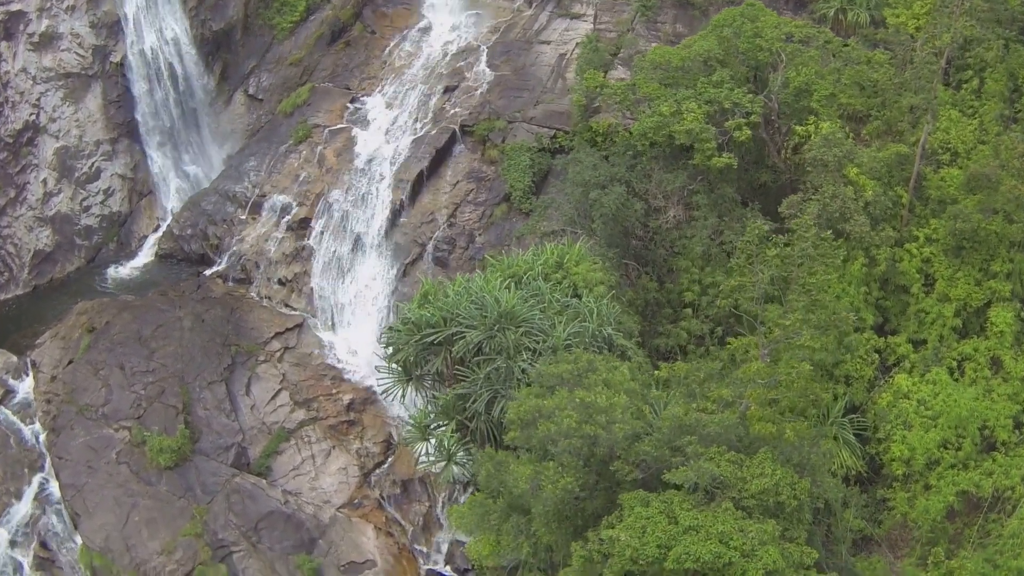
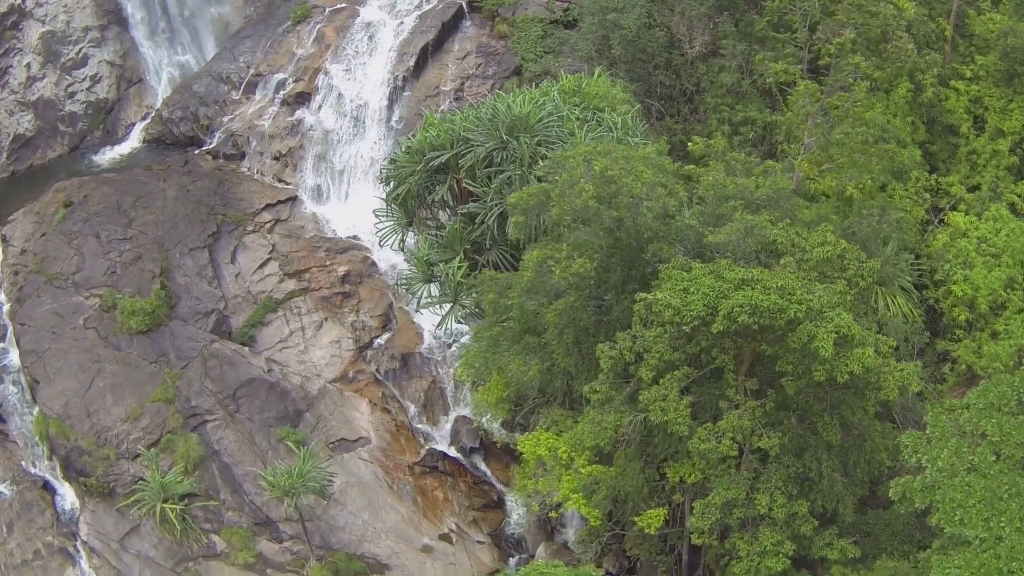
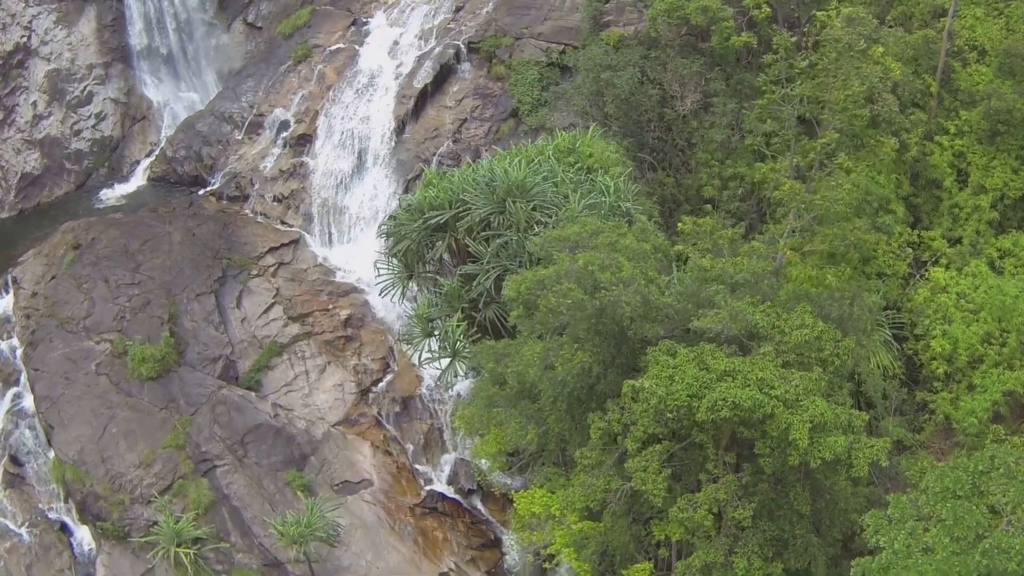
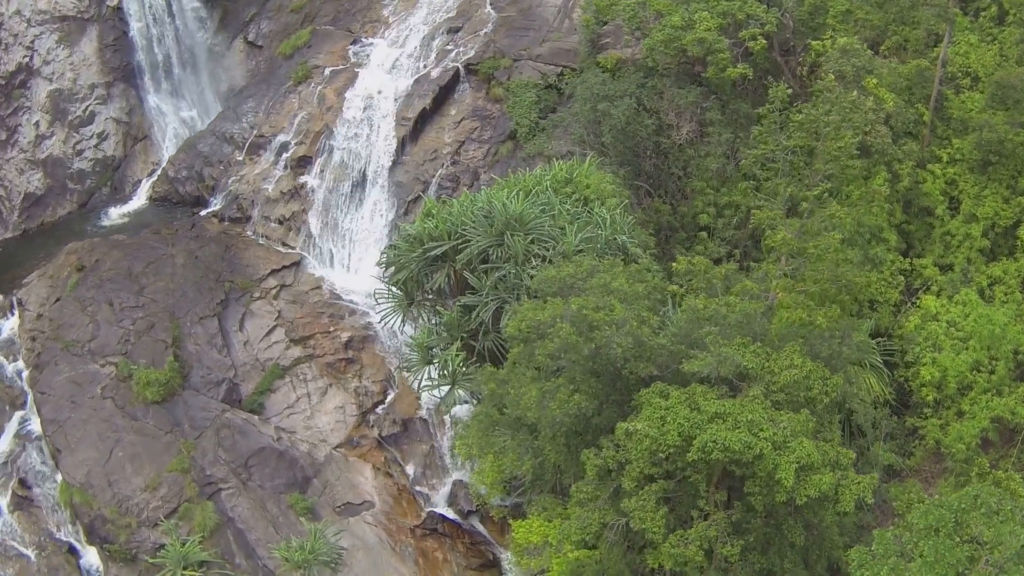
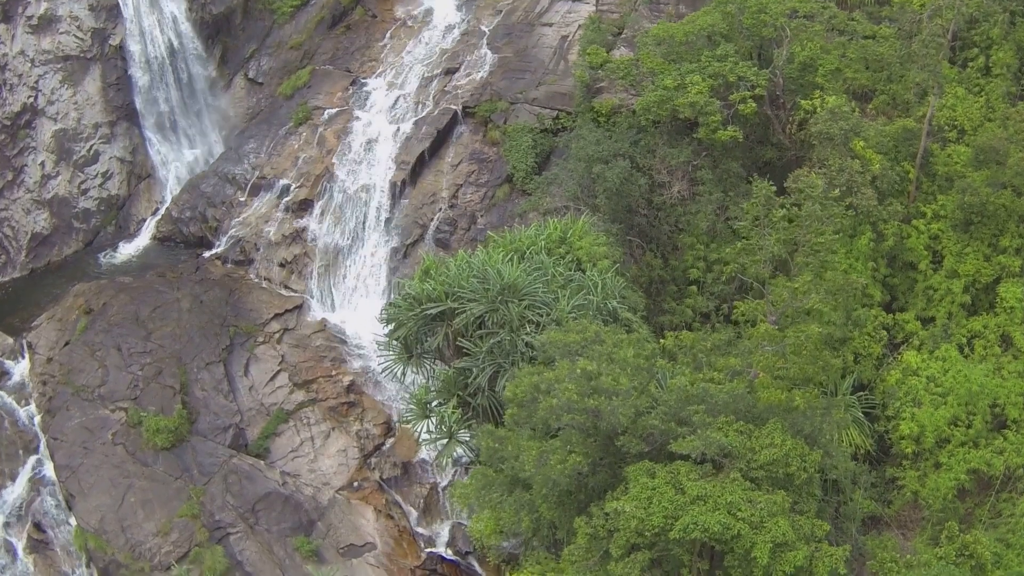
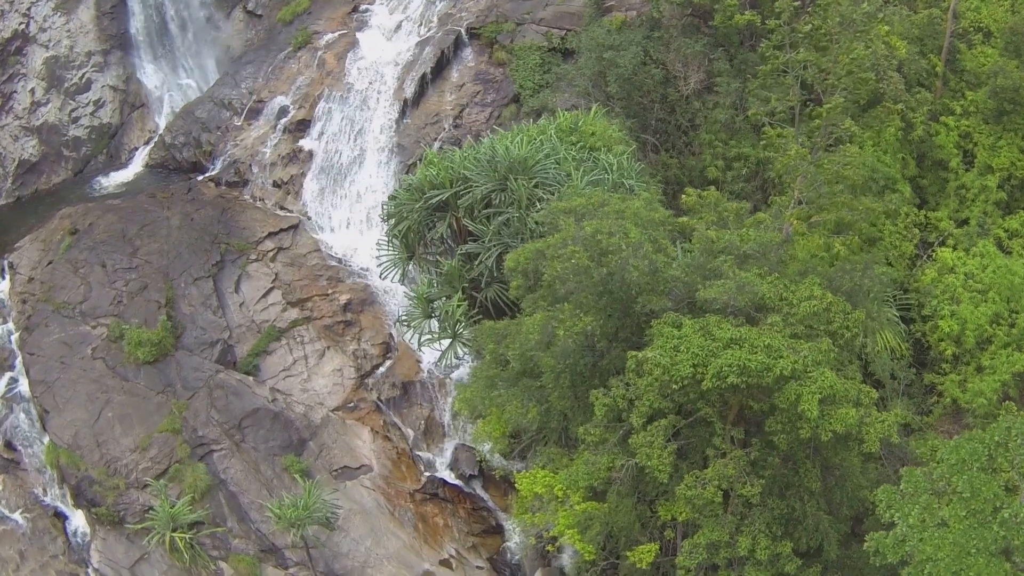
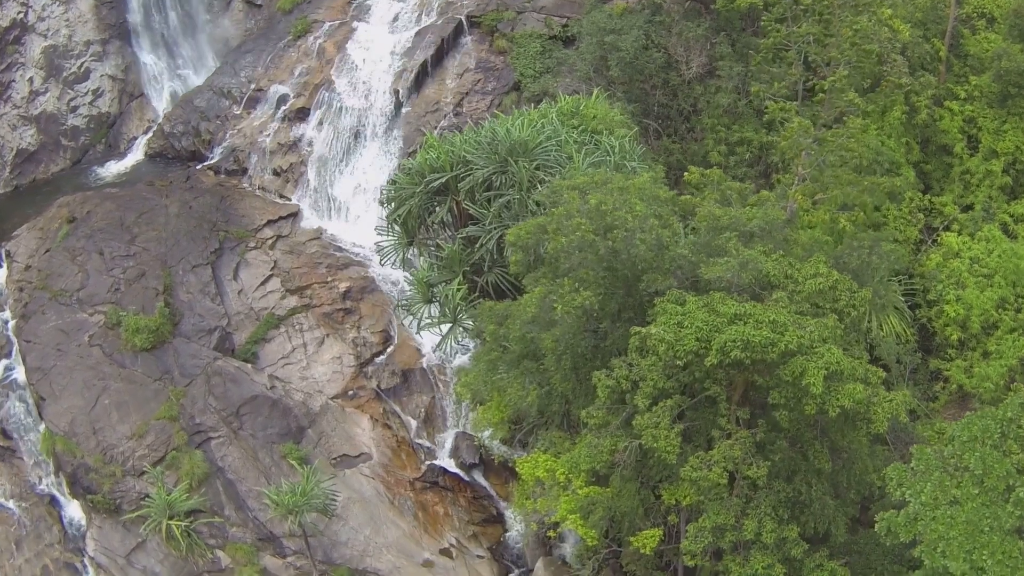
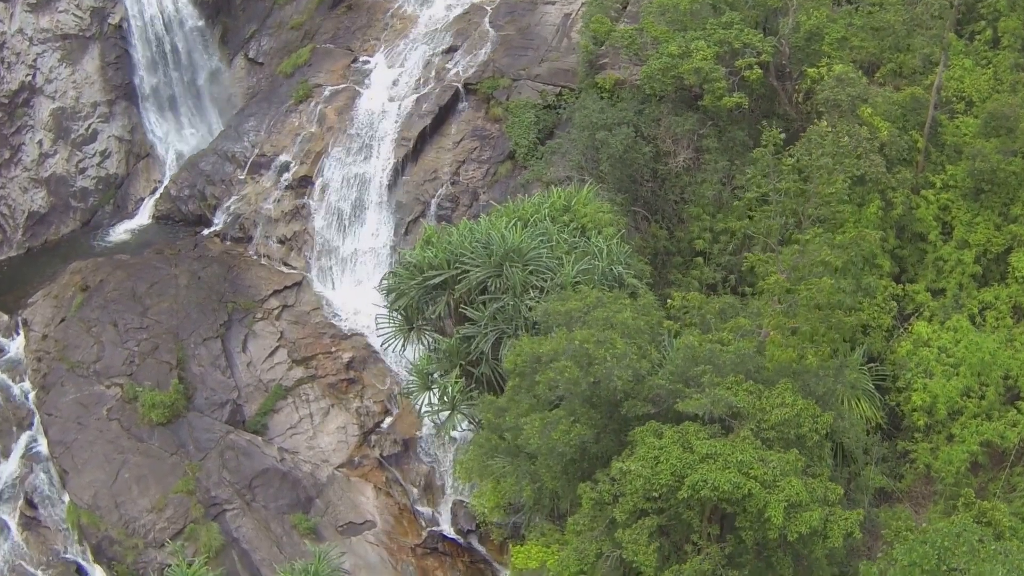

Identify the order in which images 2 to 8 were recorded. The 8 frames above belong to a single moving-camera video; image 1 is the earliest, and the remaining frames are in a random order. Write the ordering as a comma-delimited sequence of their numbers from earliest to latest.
5, 8, 4, 3, 6, 7, 2
